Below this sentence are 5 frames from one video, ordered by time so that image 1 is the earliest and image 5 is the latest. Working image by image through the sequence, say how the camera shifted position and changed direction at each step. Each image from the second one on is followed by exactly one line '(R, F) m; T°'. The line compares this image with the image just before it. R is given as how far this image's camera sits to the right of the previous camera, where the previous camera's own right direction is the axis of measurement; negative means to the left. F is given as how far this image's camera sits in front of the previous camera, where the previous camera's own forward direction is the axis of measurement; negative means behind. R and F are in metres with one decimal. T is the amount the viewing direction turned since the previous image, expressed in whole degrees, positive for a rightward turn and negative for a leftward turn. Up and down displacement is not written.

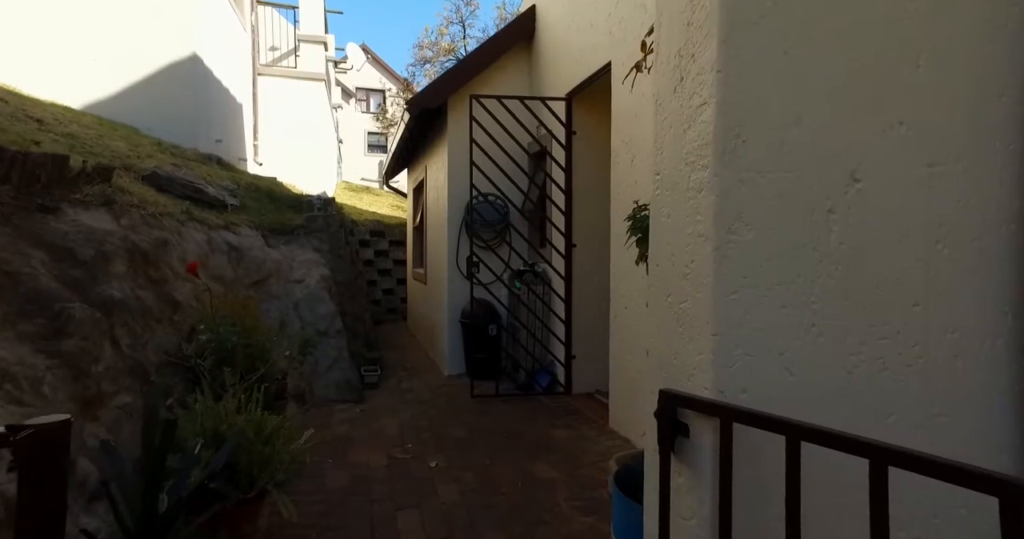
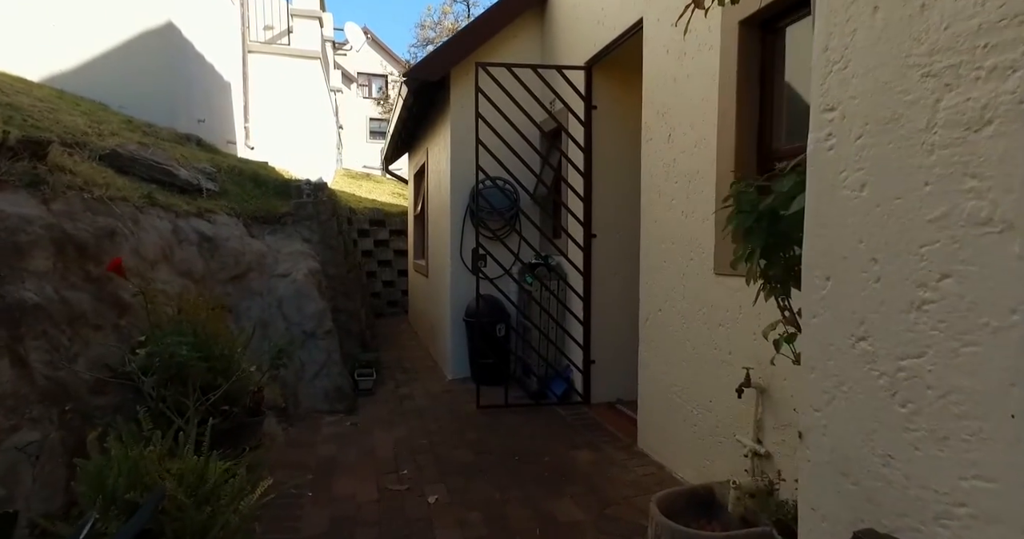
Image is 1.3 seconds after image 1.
(-0.1, +0.6) m; 0°
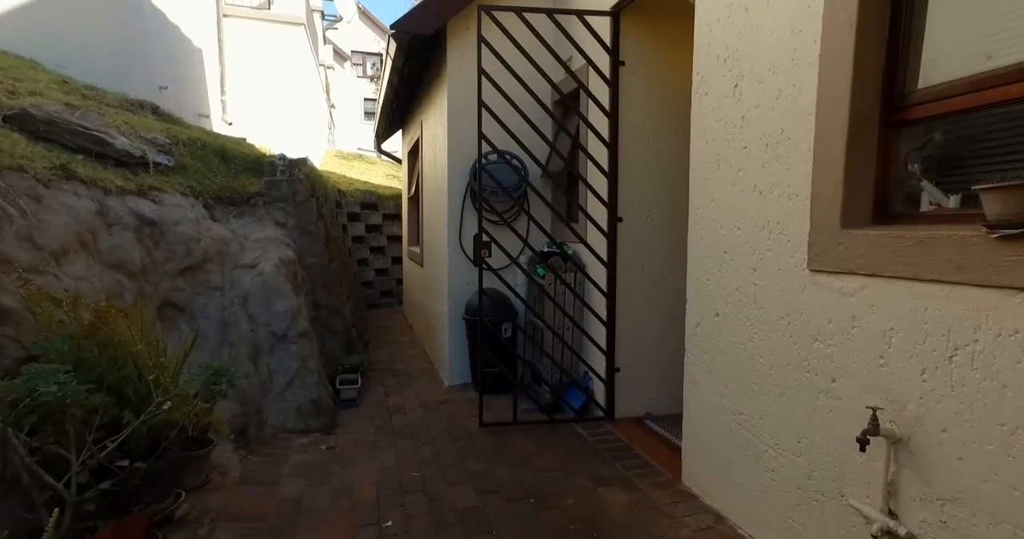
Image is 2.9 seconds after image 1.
(-0.1, +0.7) m; 0°
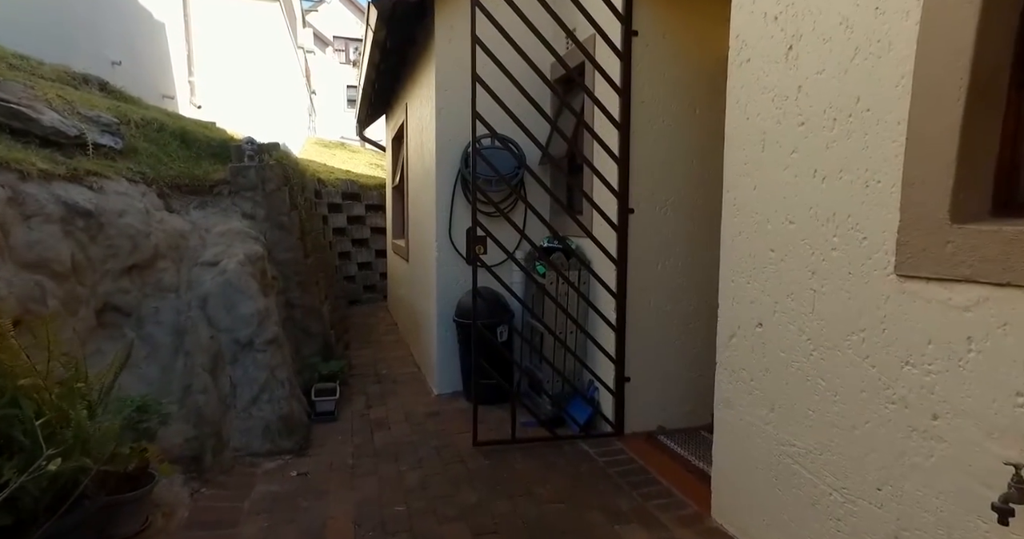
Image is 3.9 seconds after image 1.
(-0.1, +0.4) m; +1°
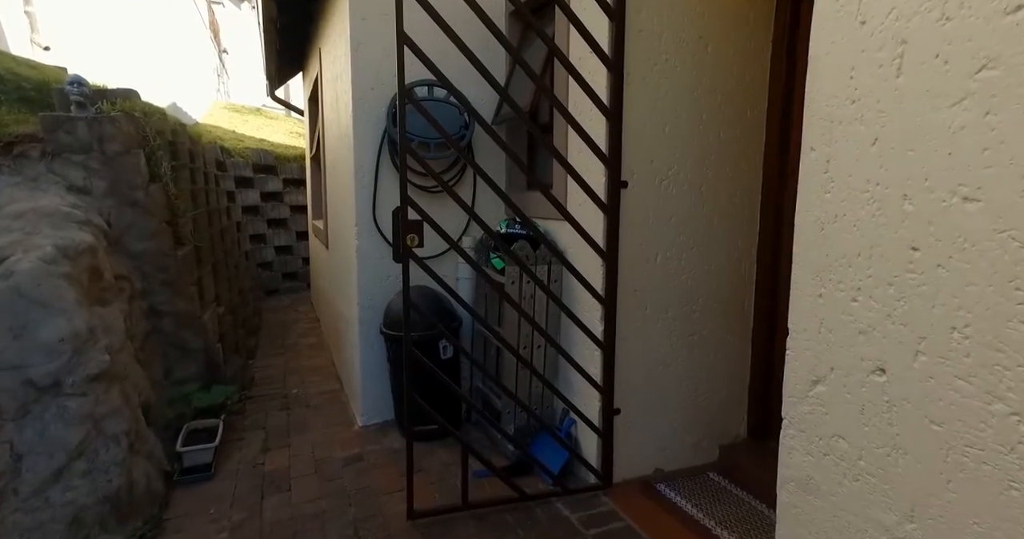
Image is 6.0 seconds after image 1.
(0.0, +1.0) m; +6°
